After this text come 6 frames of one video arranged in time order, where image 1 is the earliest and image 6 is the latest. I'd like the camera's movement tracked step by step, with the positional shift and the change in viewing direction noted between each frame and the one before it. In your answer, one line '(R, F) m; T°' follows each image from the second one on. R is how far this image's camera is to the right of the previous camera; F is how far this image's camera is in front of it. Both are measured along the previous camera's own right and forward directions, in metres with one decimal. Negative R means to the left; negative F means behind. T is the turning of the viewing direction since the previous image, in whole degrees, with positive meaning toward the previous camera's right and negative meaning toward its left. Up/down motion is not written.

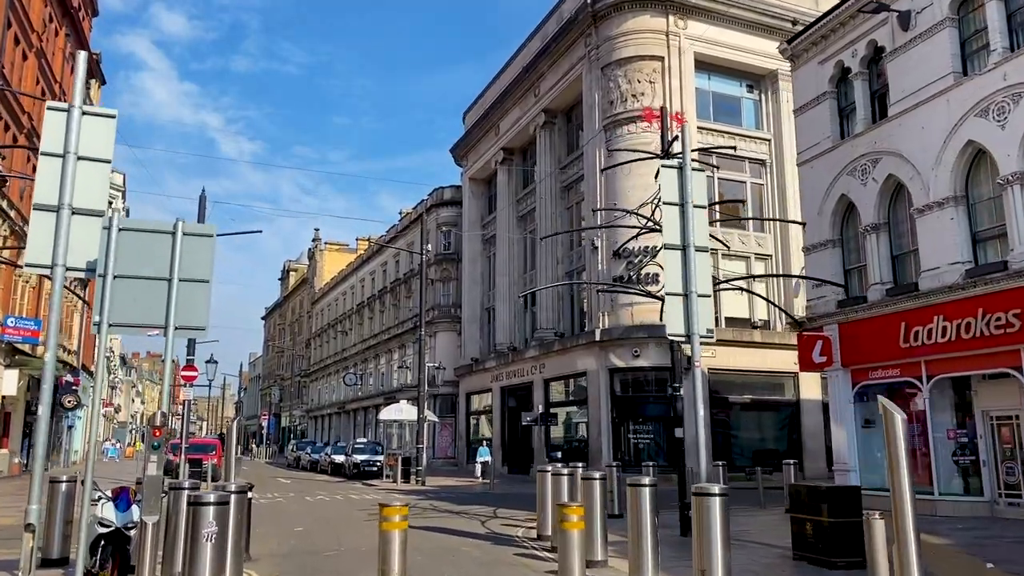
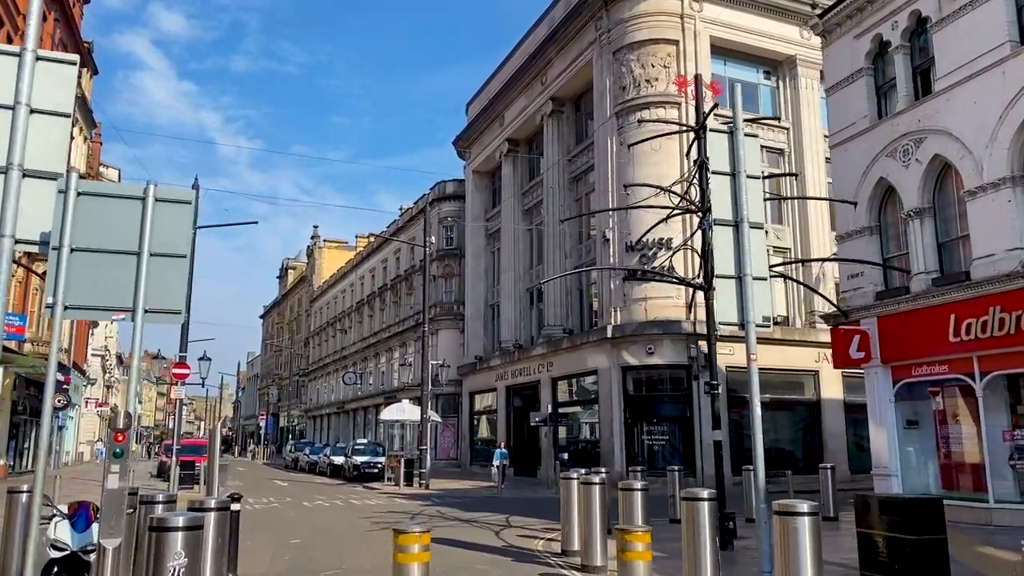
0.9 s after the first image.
(-0.3, +1.4) m; 0°
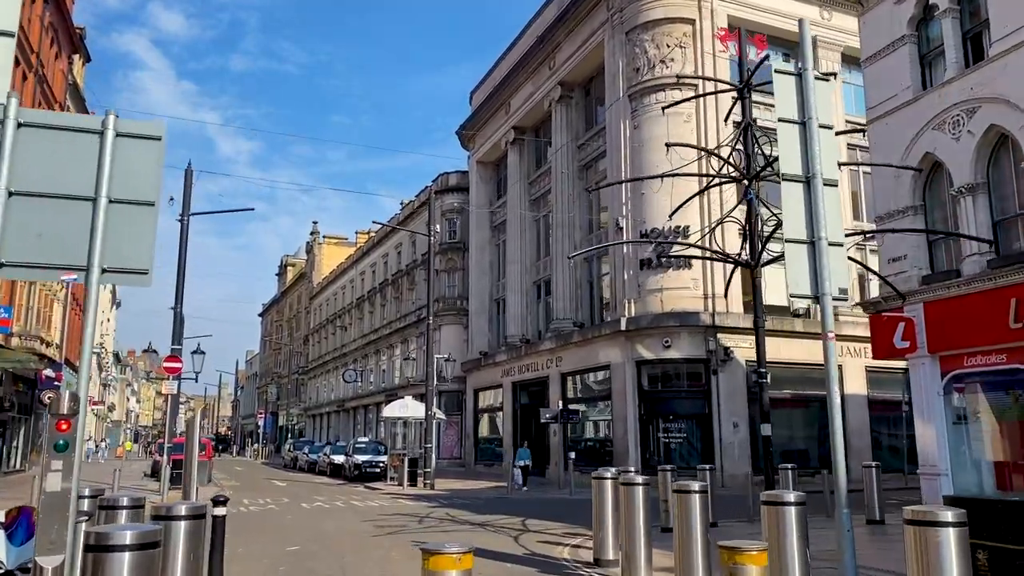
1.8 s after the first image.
(-0.3, +1.4) m; 0°
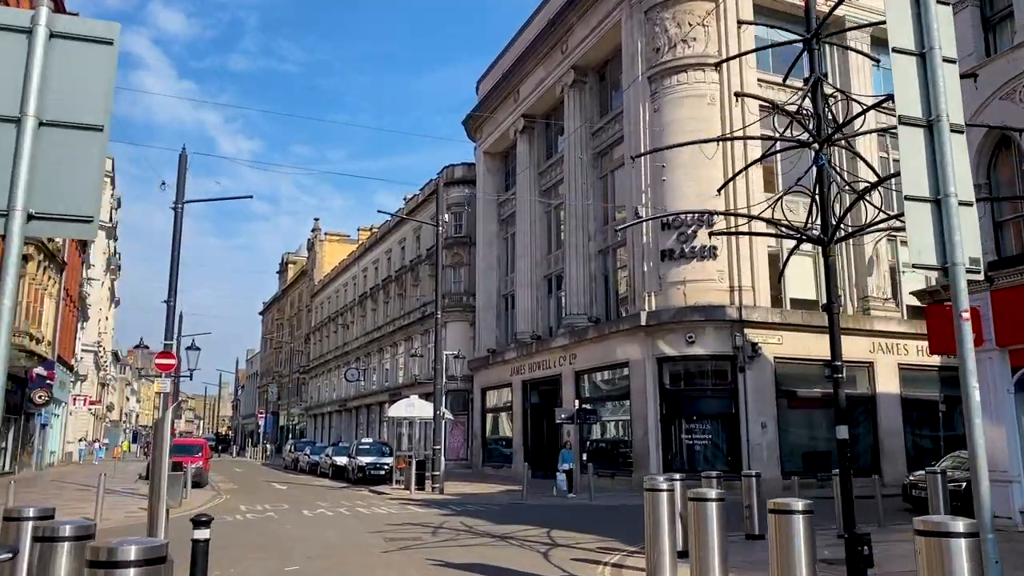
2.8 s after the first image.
(-0.4, +1.5) m; 0°
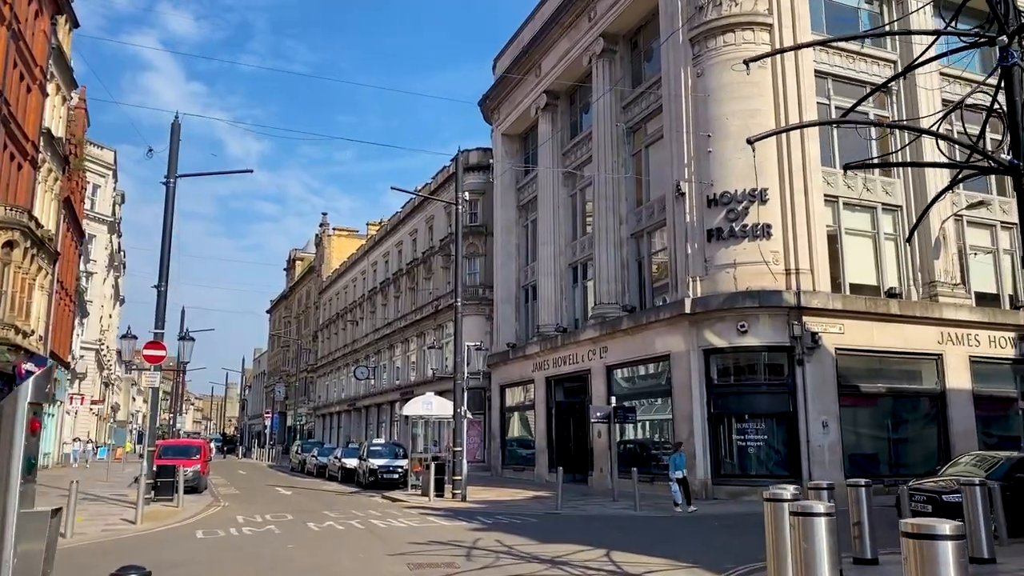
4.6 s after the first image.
(-0.6, +2.6) m; -1°
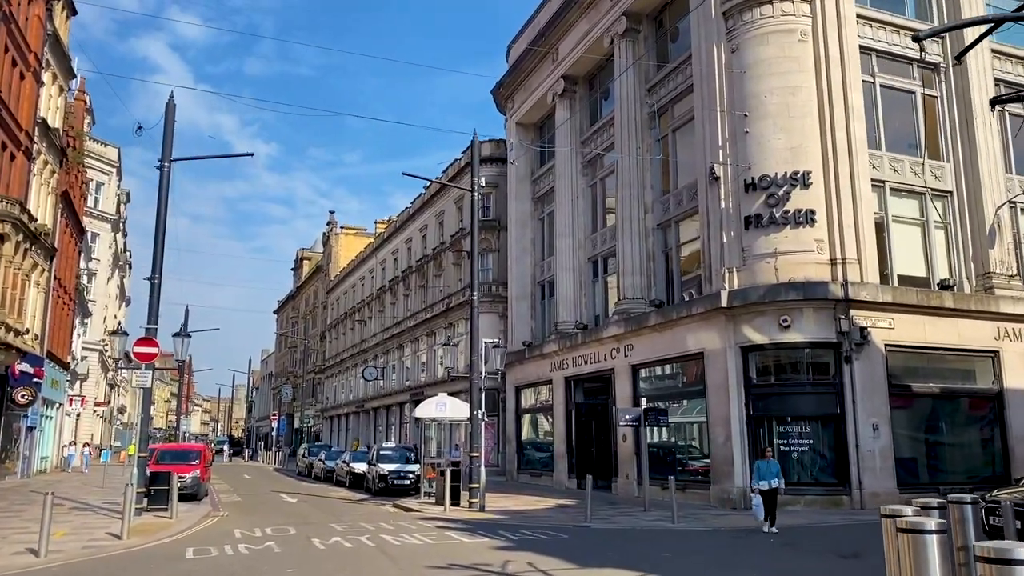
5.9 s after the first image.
(-0.4, +1.7) m; -1°
